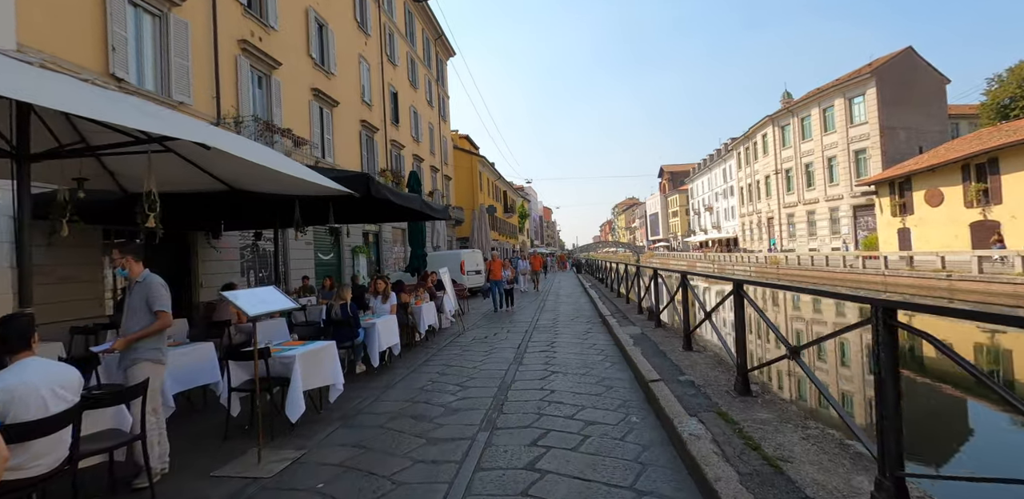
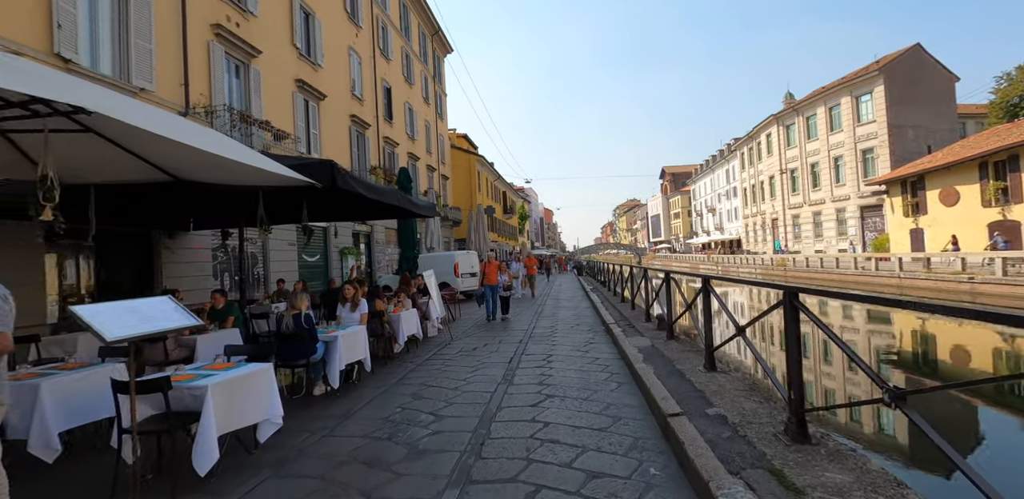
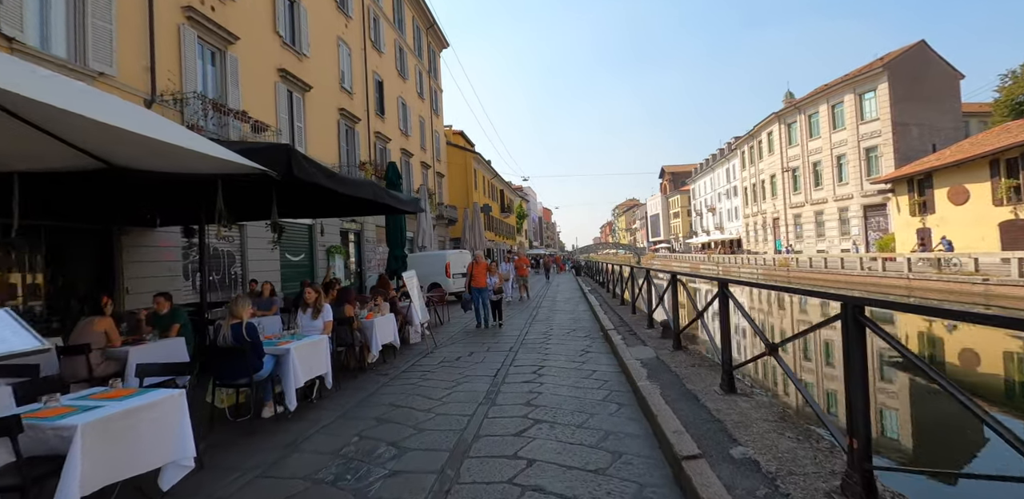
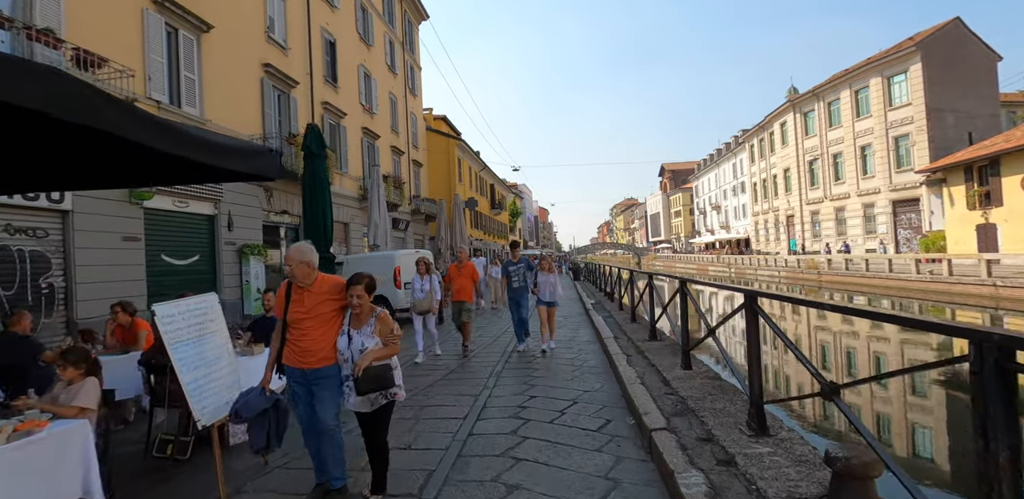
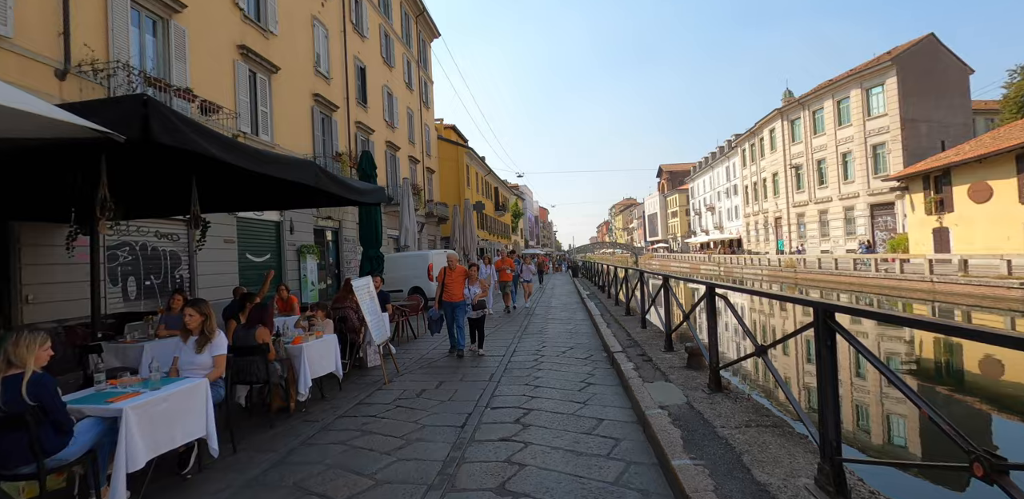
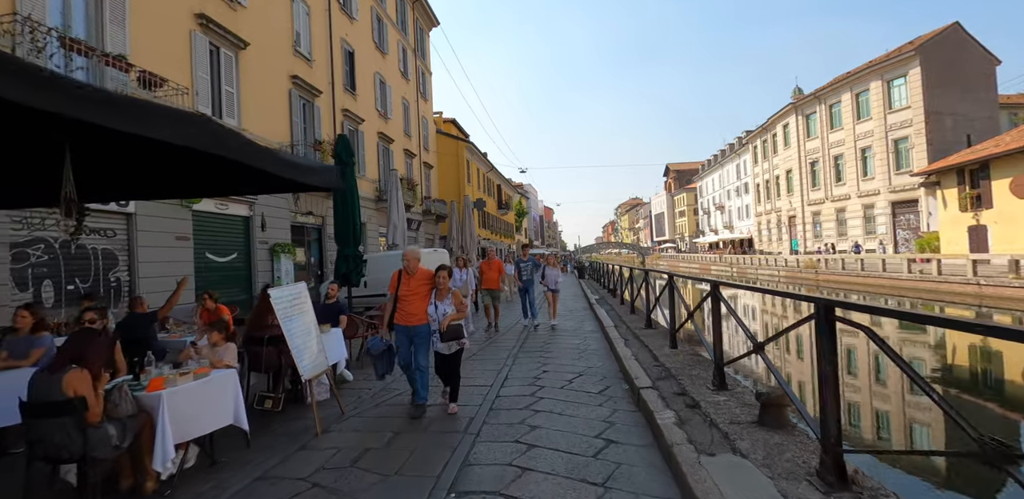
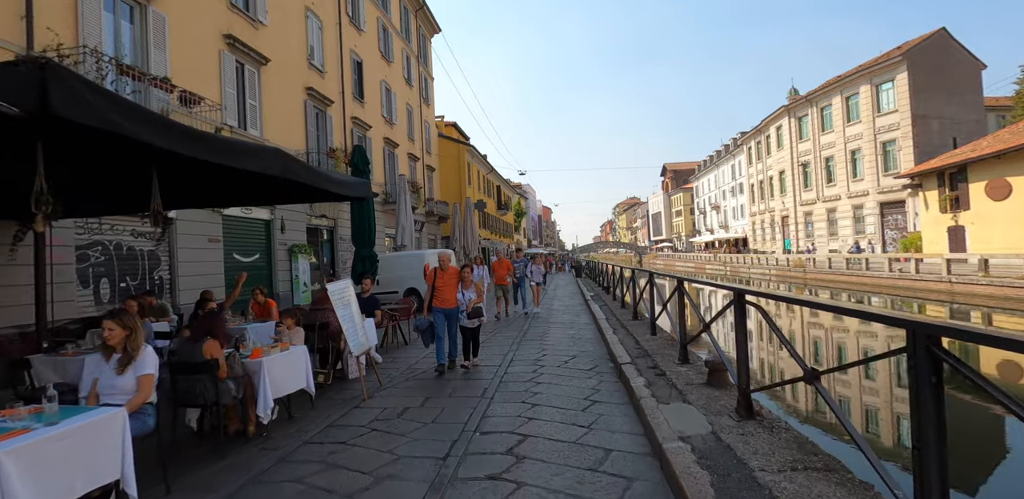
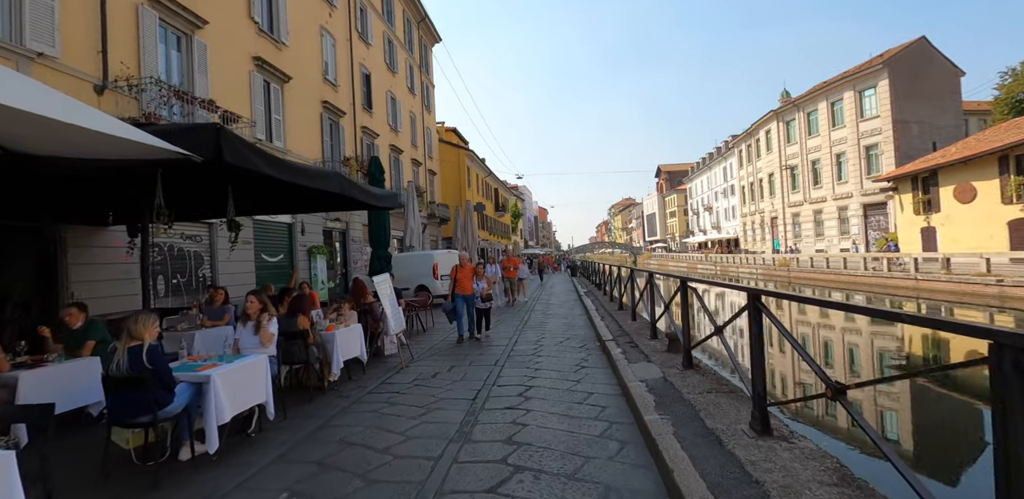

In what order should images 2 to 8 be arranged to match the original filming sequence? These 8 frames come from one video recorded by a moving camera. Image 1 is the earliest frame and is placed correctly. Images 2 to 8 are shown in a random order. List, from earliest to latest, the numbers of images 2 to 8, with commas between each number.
2, 3, 8, 5, 7, 6, 4
